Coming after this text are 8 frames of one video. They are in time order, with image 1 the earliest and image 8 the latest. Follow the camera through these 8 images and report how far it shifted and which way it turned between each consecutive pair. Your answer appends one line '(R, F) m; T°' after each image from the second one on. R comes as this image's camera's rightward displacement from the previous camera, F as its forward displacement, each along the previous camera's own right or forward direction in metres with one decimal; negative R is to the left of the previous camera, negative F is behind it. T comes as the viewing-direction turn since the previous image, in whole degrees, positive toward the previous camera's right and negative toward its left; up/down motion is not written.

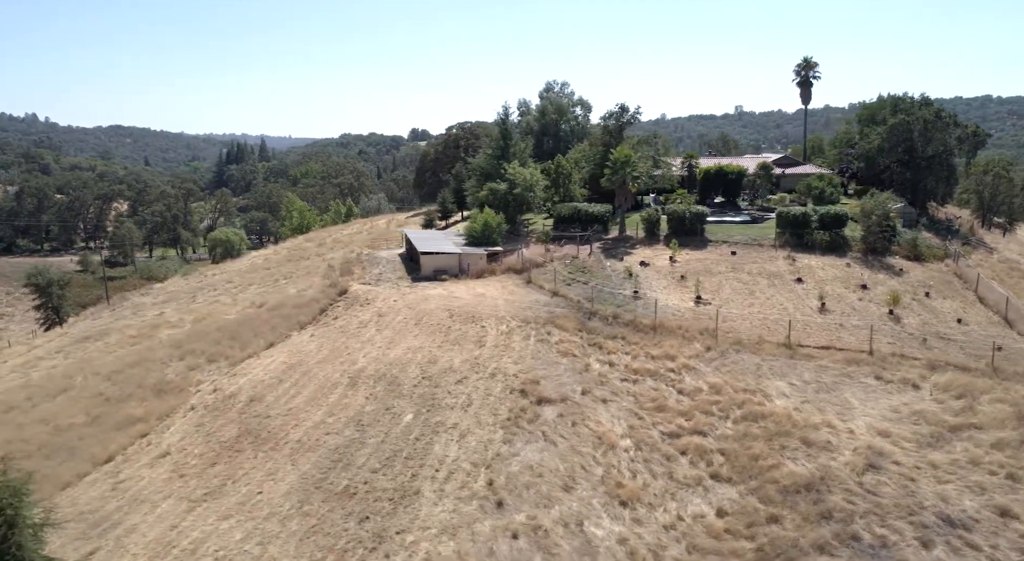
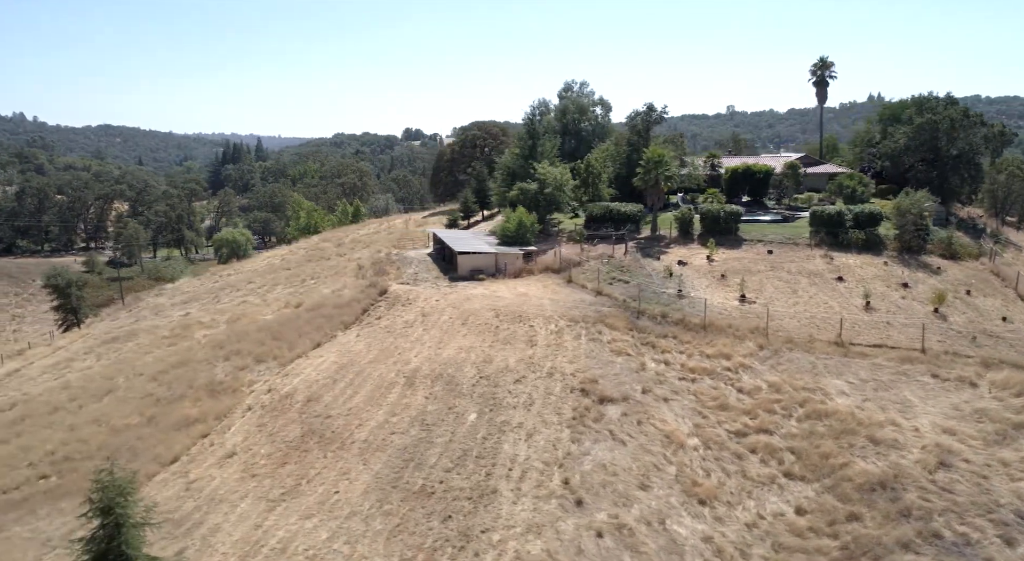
(-1.8, 0.0) m; 0°
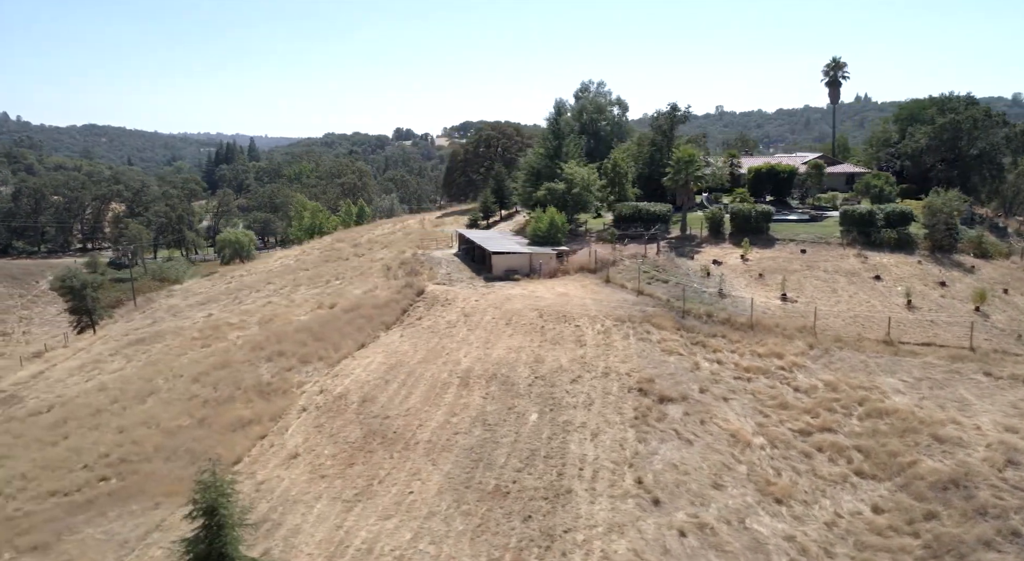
(-1.8, 0.0) m; 0°
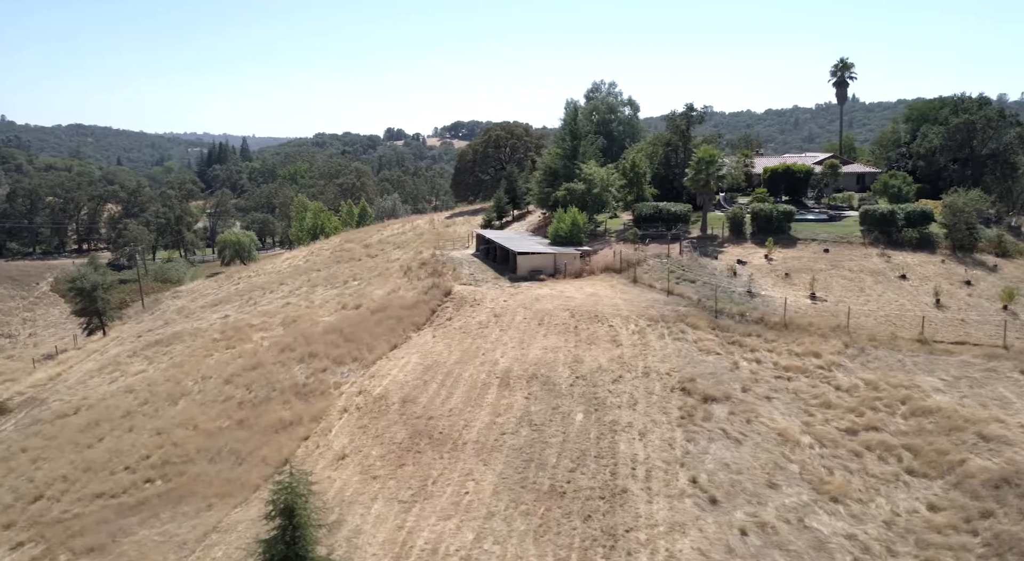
(-1.3, 0.0) m; 0°
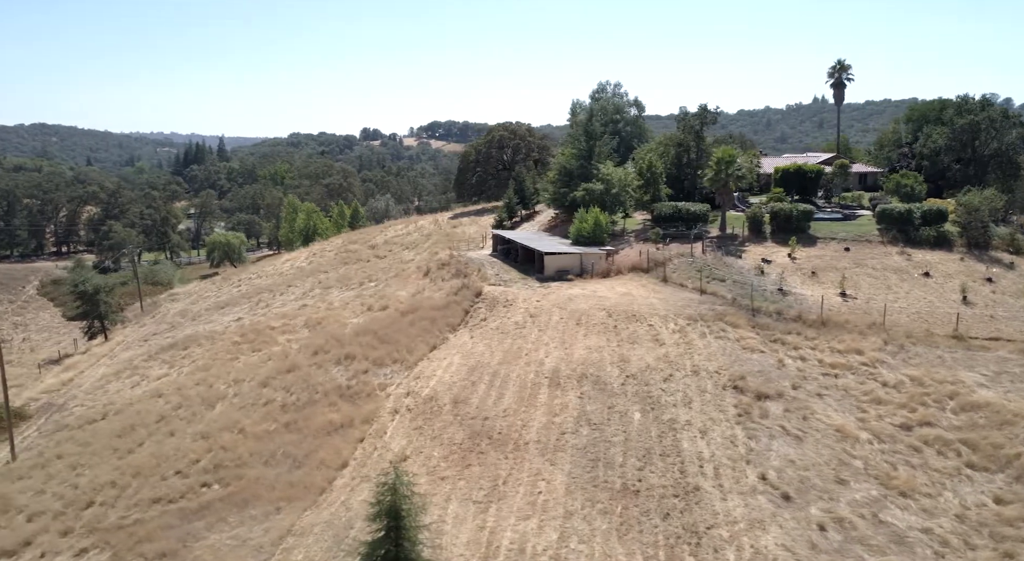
(-2.0, 0.0) m; +1°
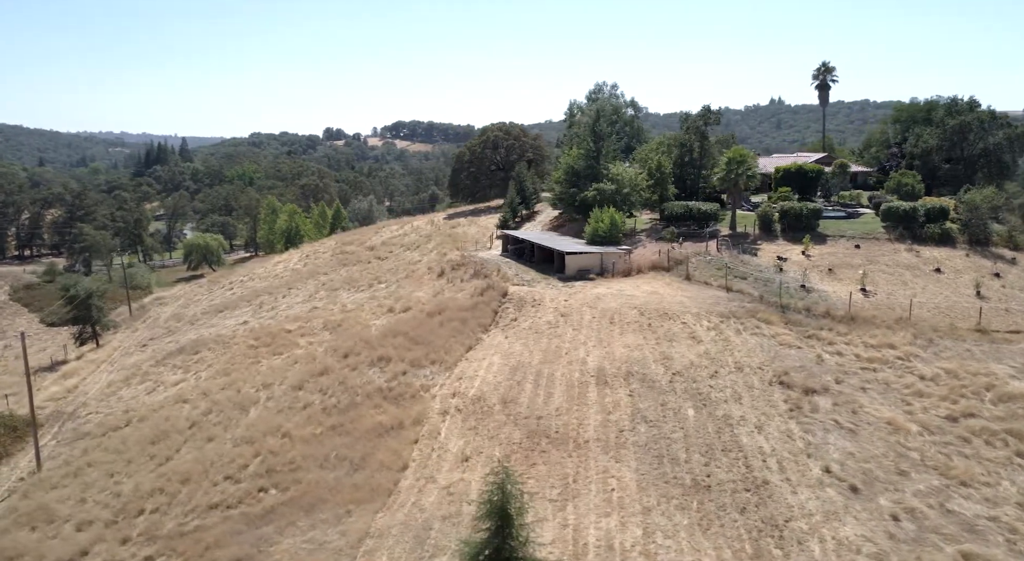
(-2.2, 0.0) m; +2°
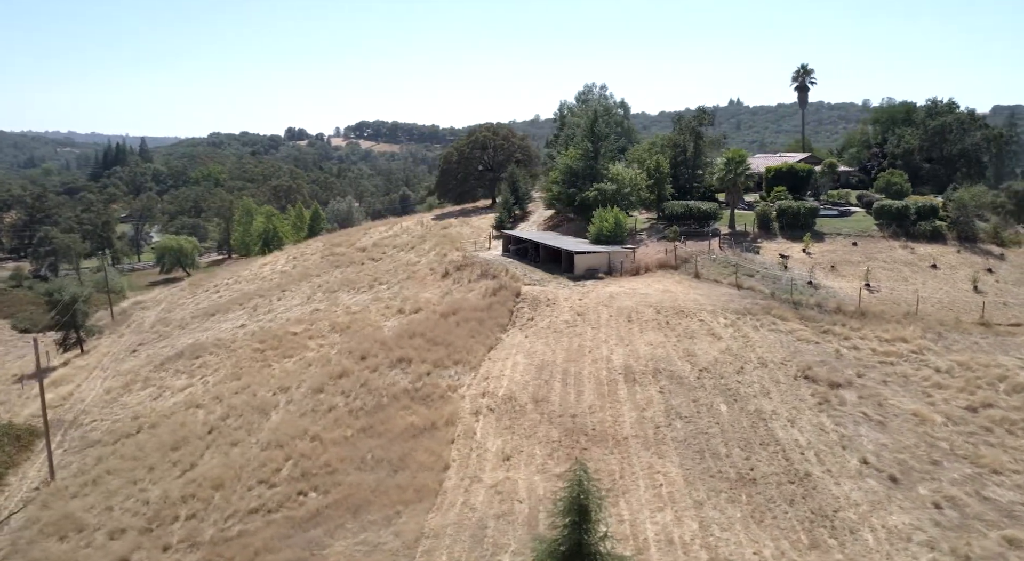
(-1.8, -0.1) m; +2°
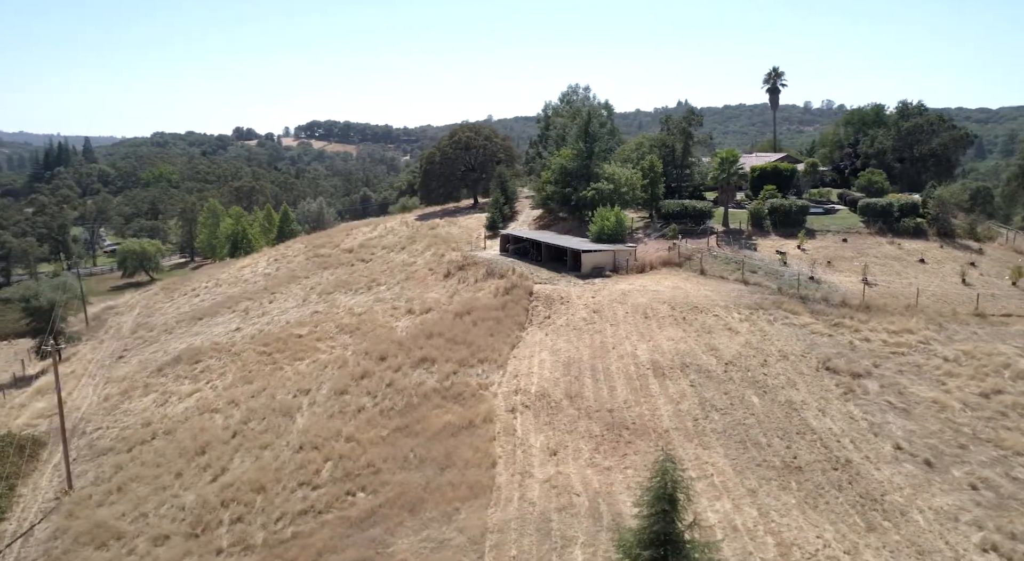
(-2.2, -0.2) m; +3°
